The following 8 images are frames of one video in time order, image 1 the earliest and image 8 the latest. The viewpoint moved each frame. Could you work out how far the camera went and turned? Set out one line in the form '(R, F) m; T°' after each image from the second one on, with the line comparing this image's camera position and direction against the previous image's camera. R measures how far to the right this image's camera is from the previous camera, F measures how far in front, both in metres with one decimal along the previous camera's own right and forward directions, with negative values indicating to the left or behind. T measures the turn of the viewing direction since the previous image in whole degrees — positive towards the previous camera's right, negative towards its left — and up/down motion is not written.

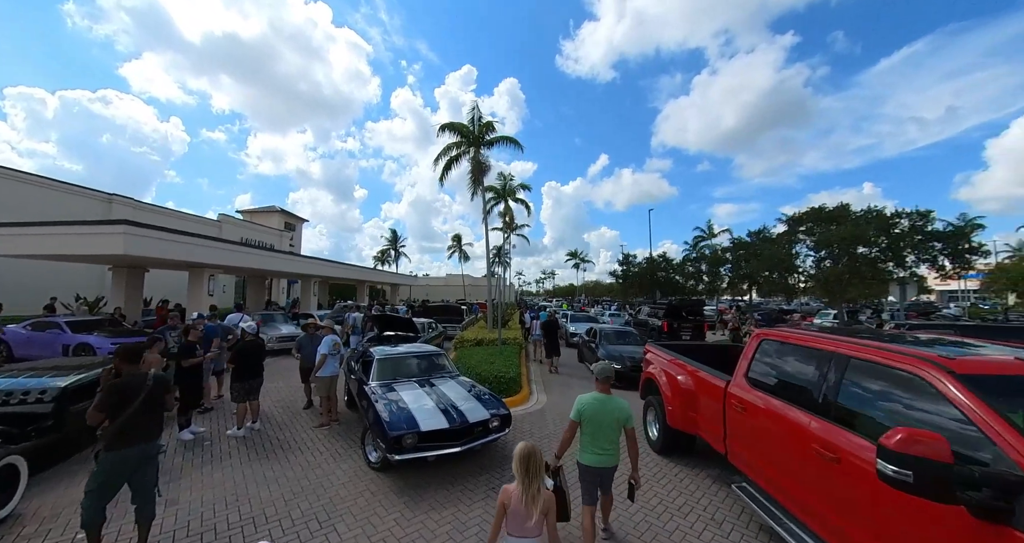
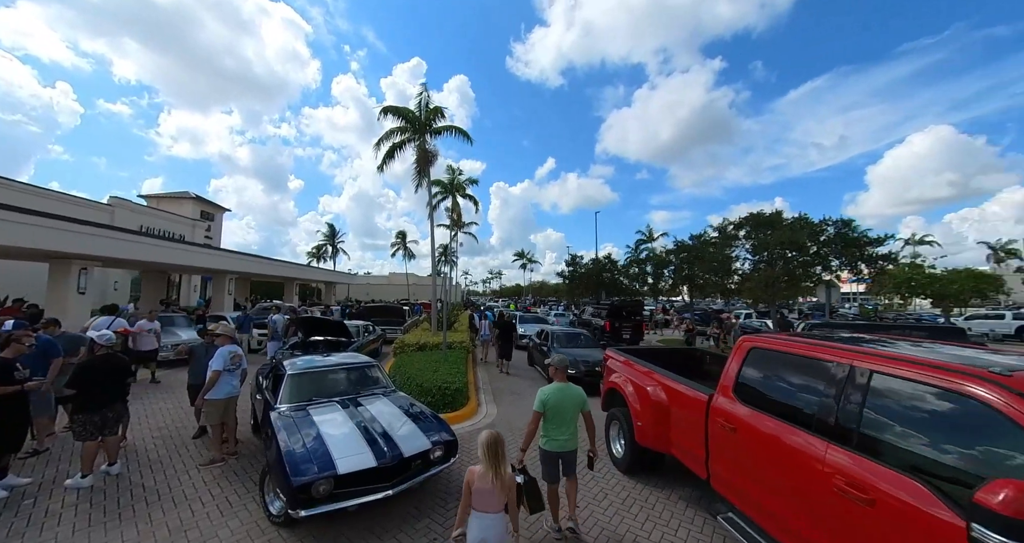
(0.0, +0.8) m; +8°
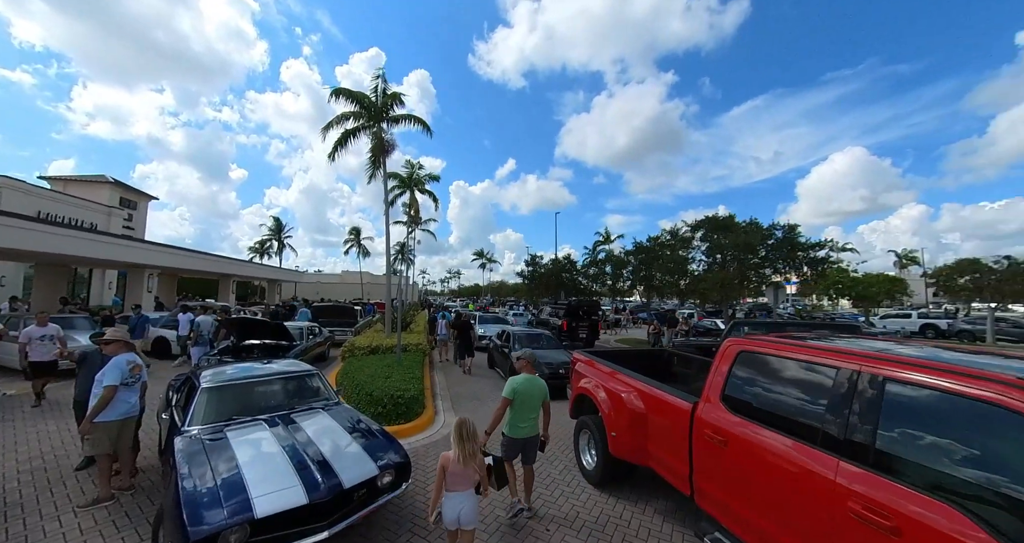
(-0.1, +0.5) m; +6°
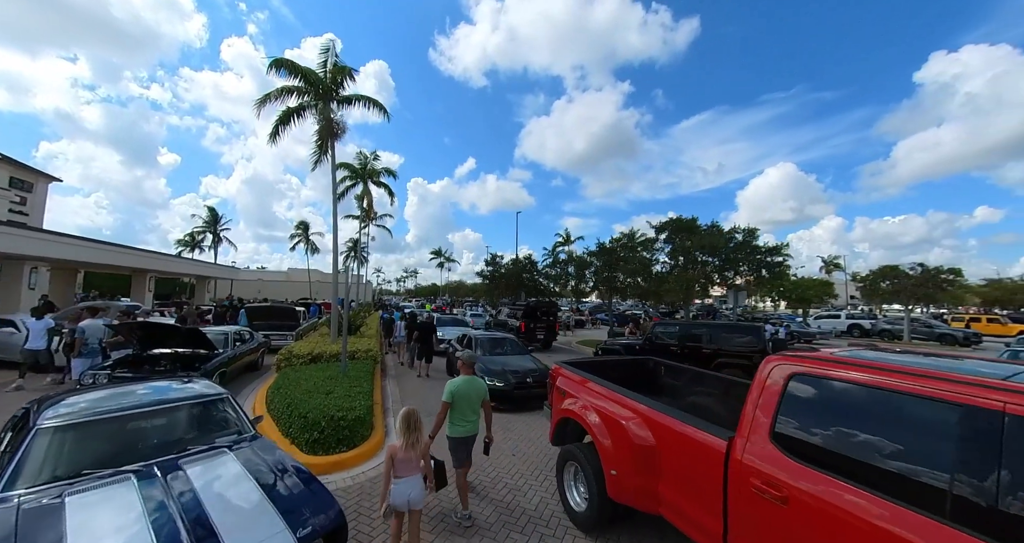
(-0.1, +0.8) m; +7°
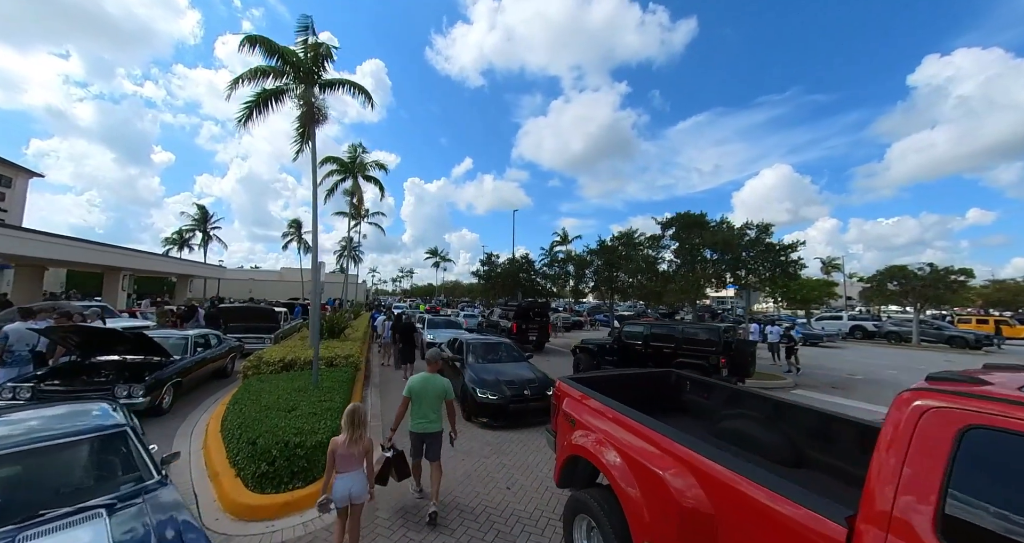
(0.0, +0.9) m; +1°
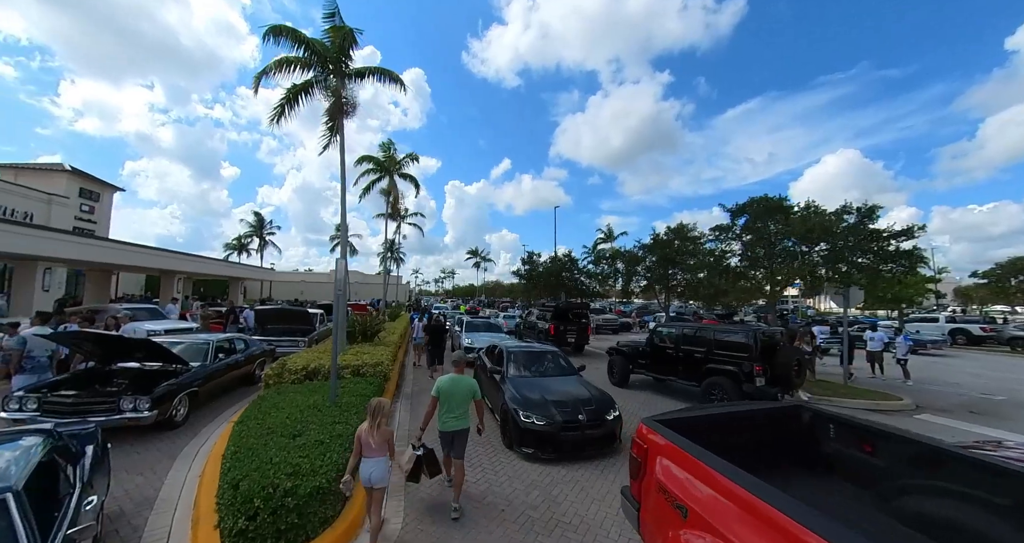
(-0.1, +1.2) m; -6°
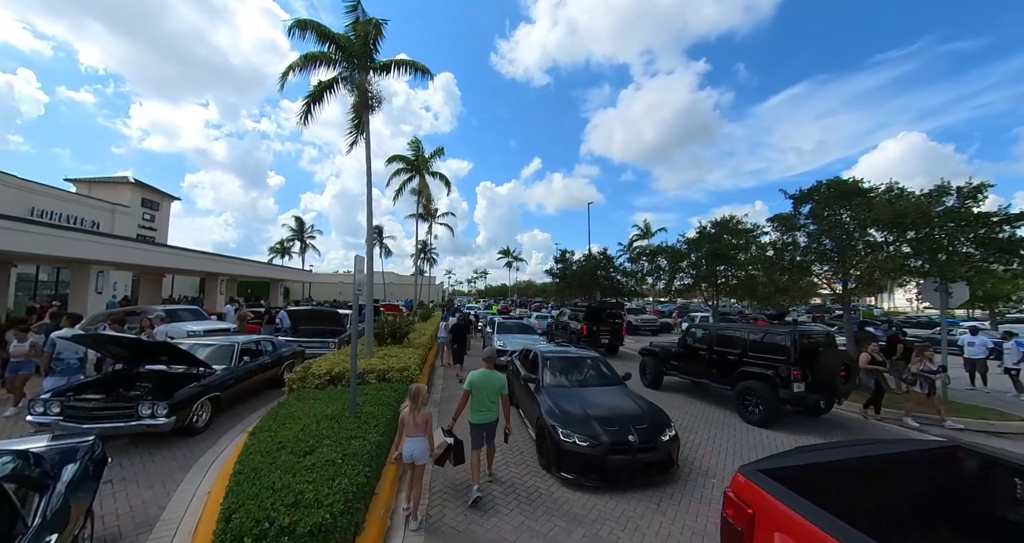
(0.0, +0.7) m; -5°
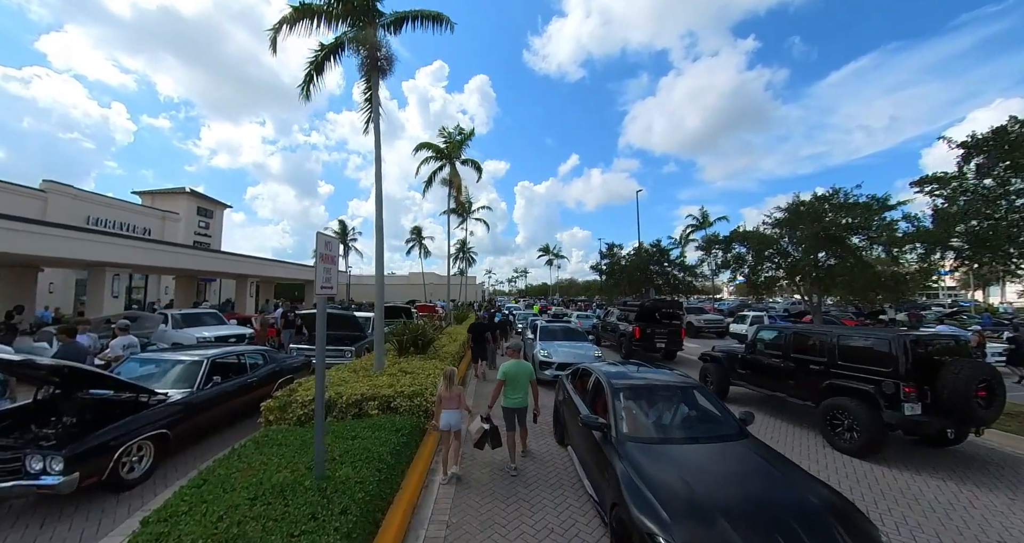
(-0.1, +2.1) m; -6°
